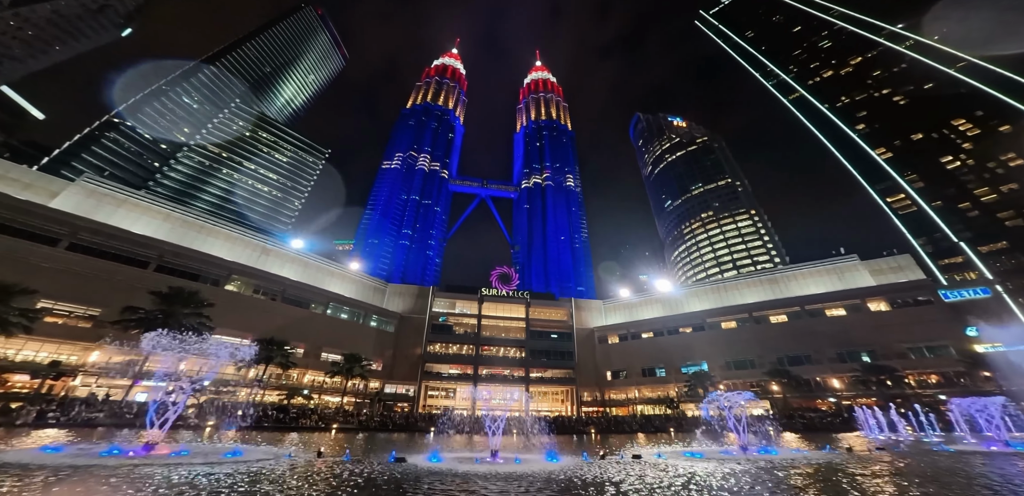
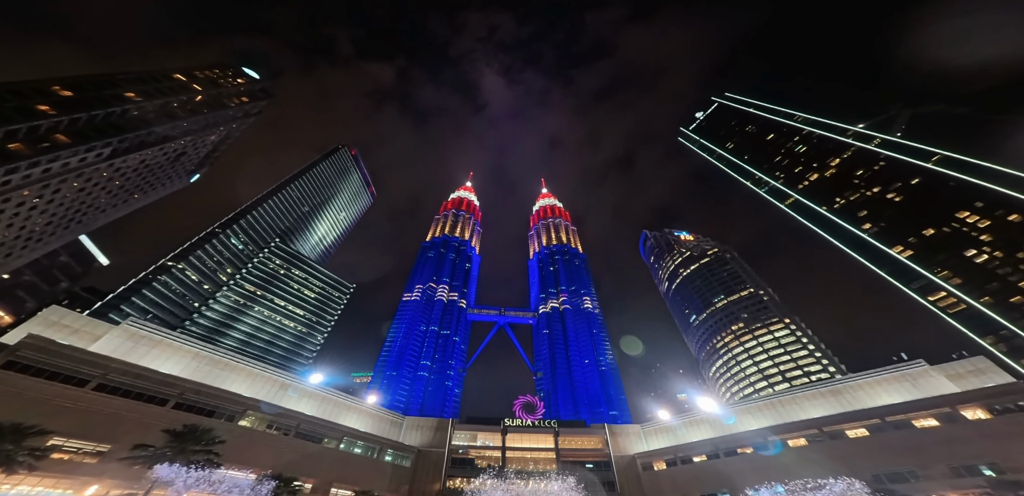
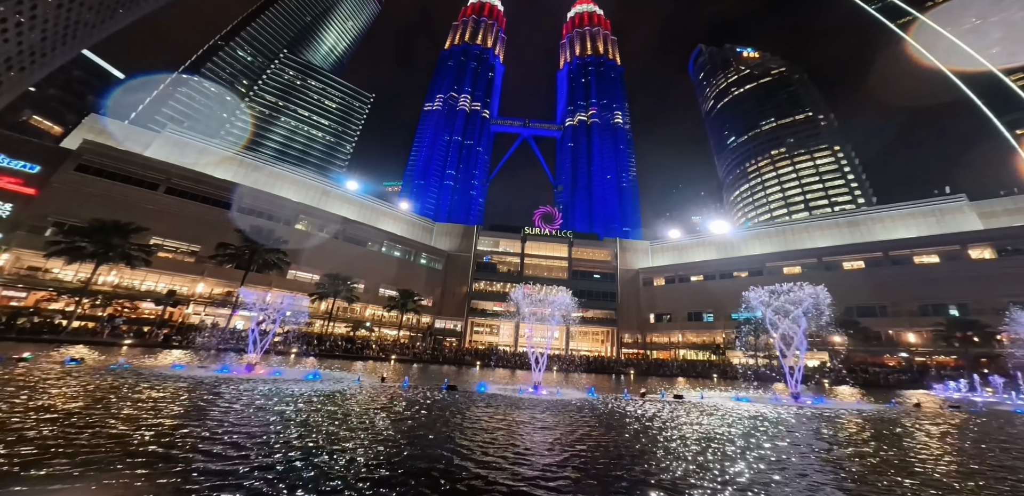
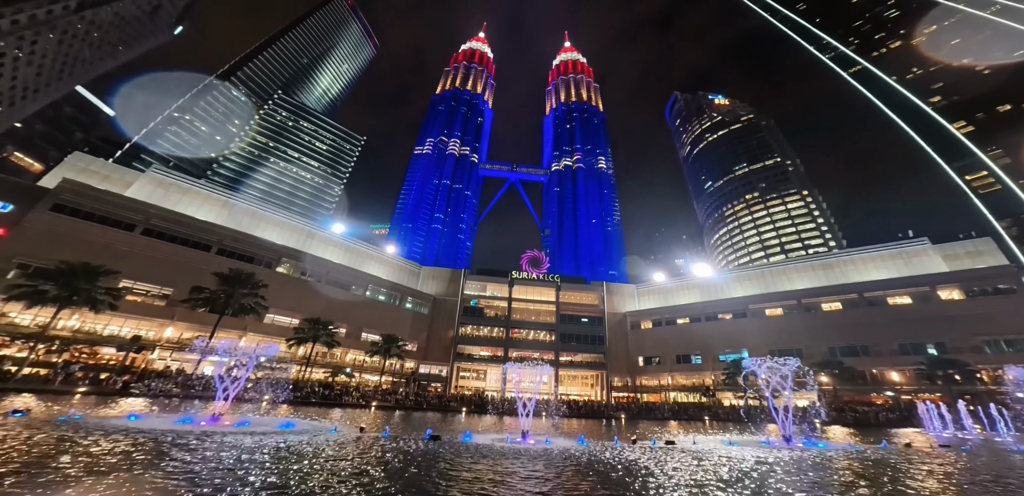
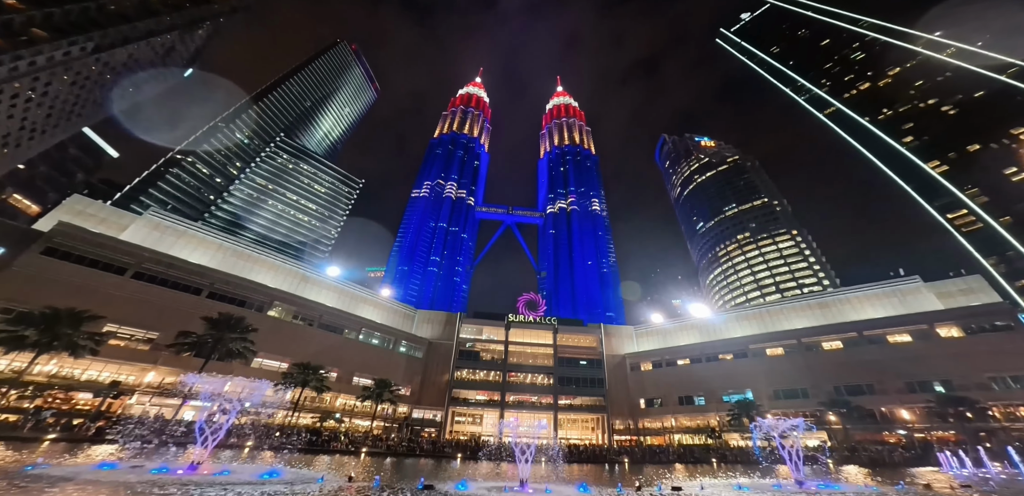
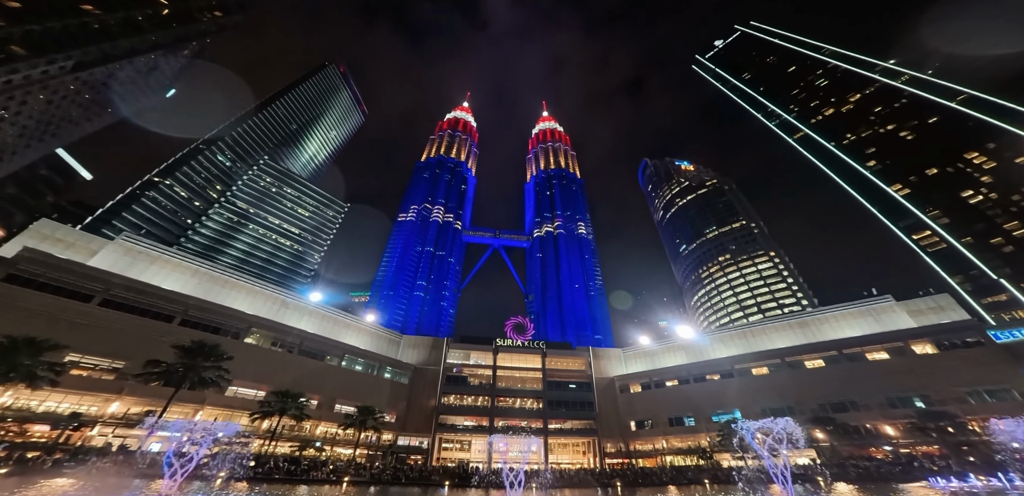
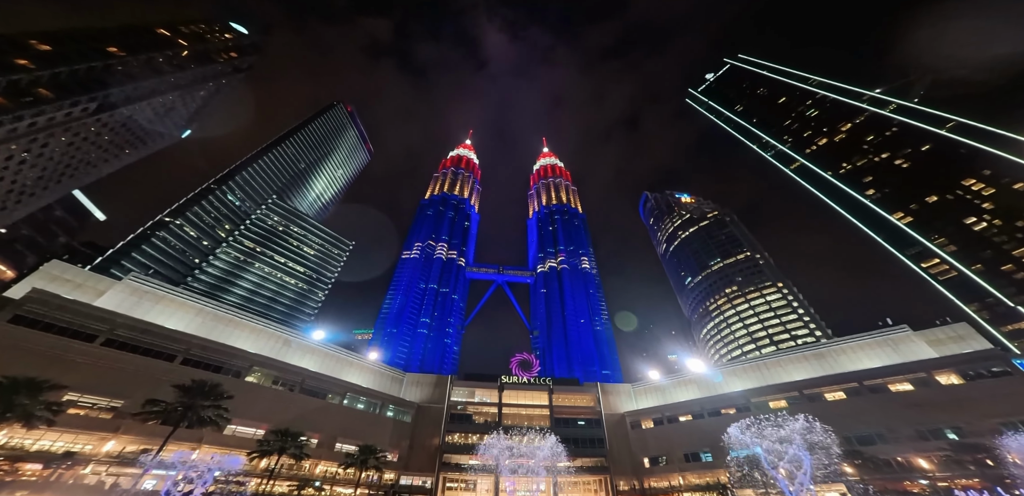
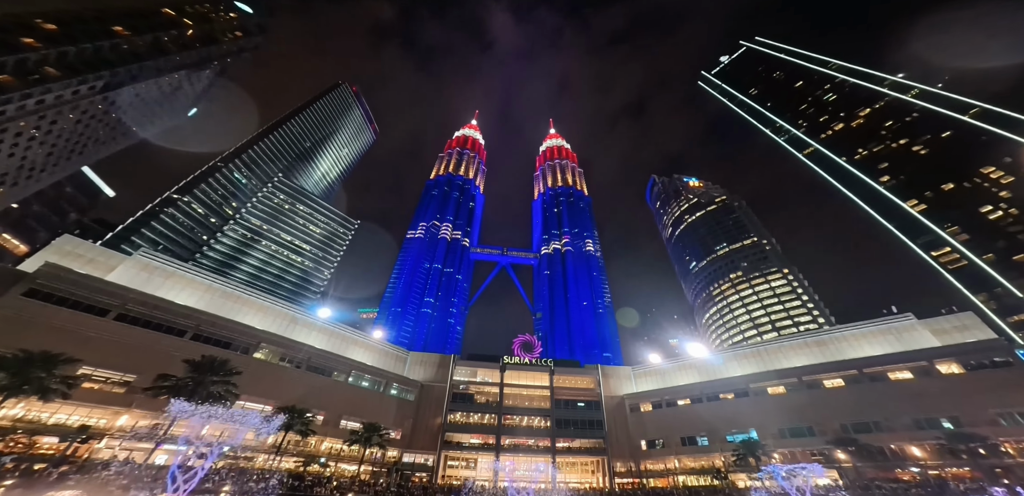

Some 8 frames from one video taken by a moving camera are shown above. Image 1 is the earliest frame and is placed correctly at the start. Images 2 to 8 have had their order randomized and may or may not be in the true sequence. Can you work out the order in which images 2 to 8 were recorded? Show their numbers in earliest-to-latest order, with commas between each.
6, 7, 2, 8, 5, 4, 3
